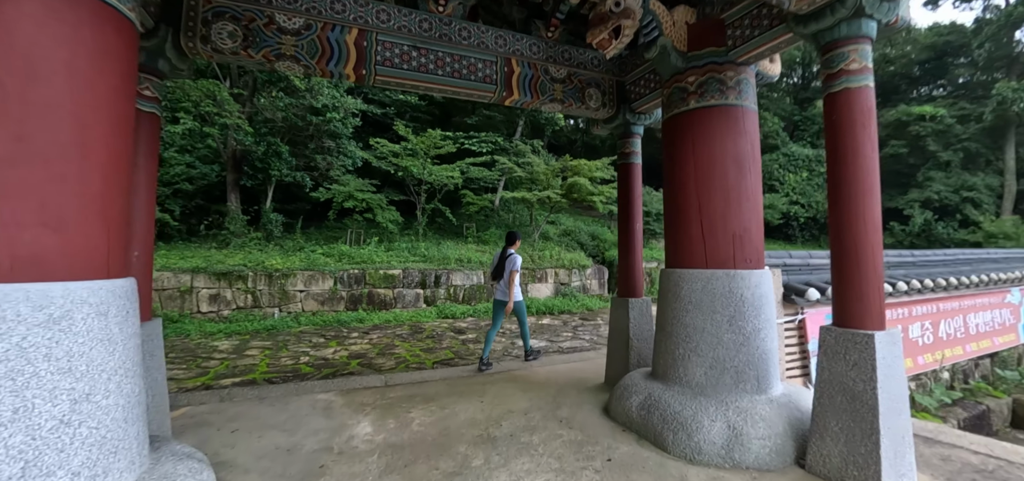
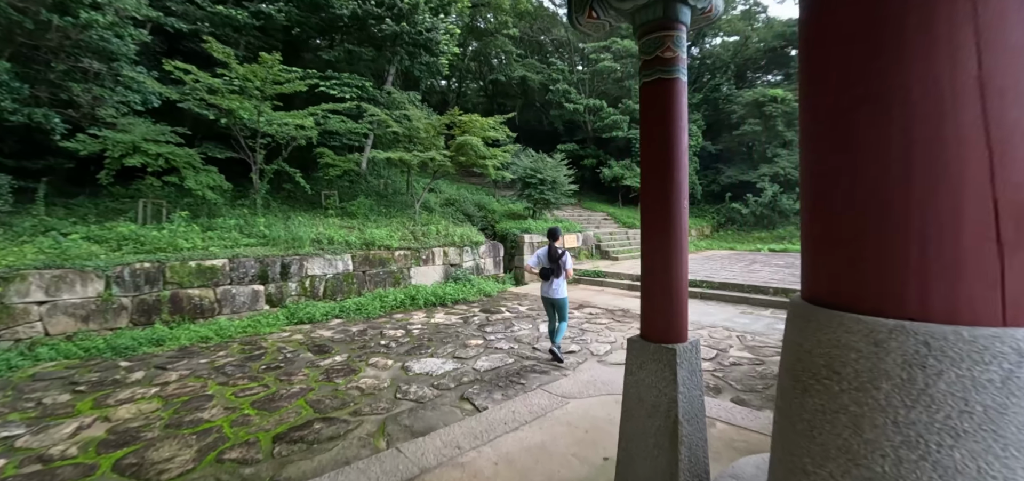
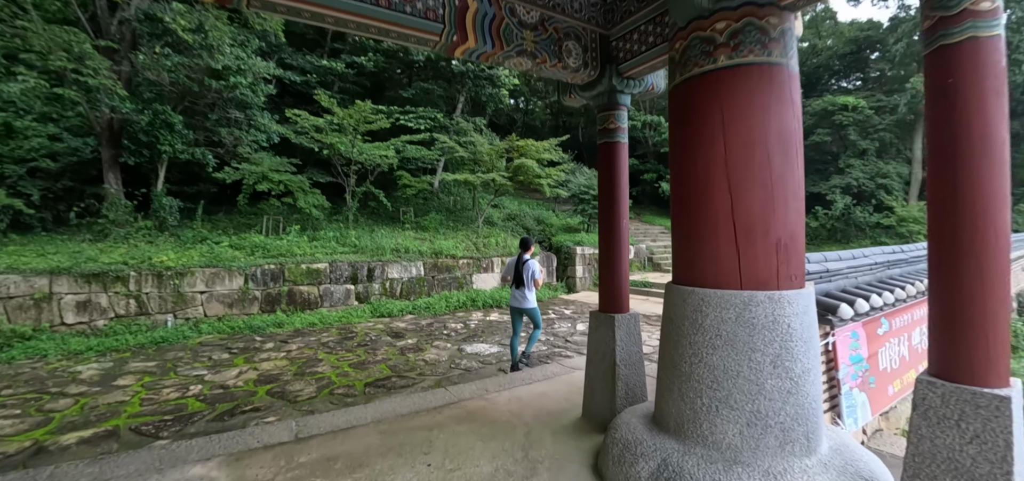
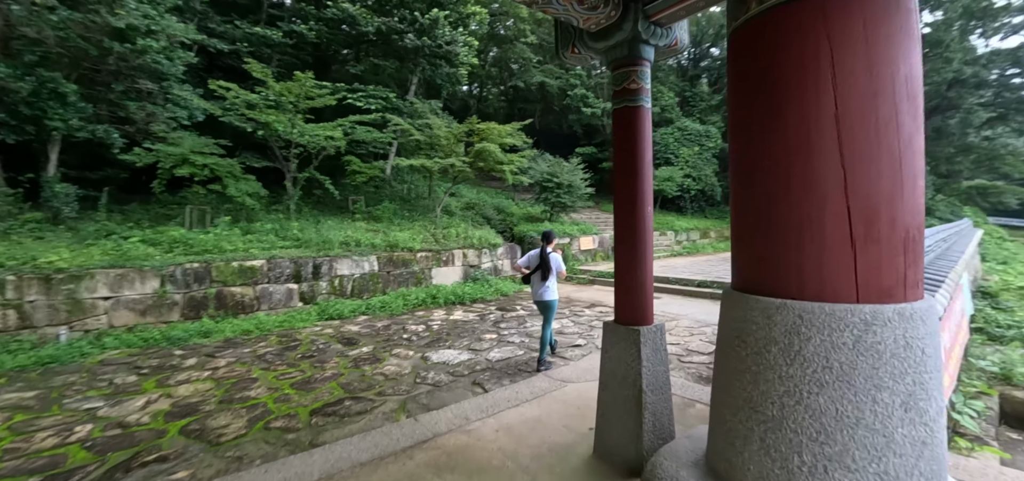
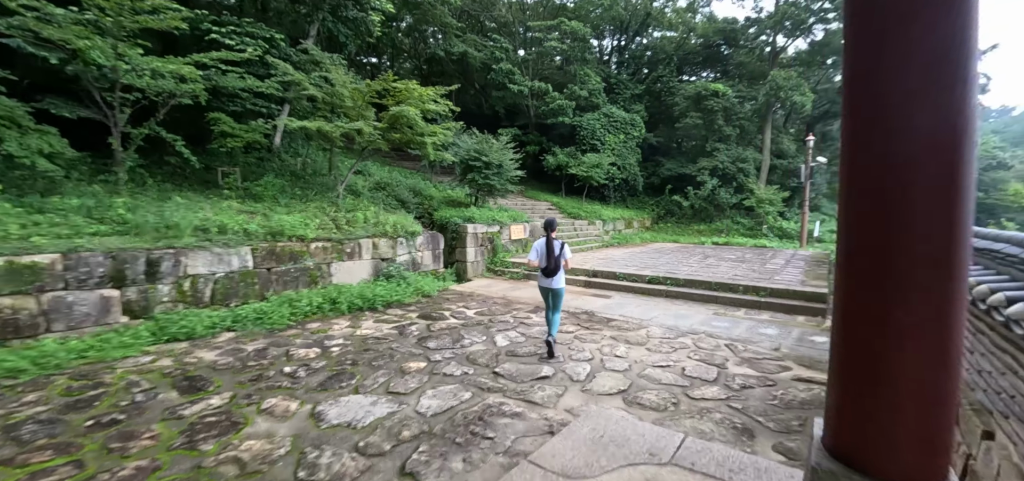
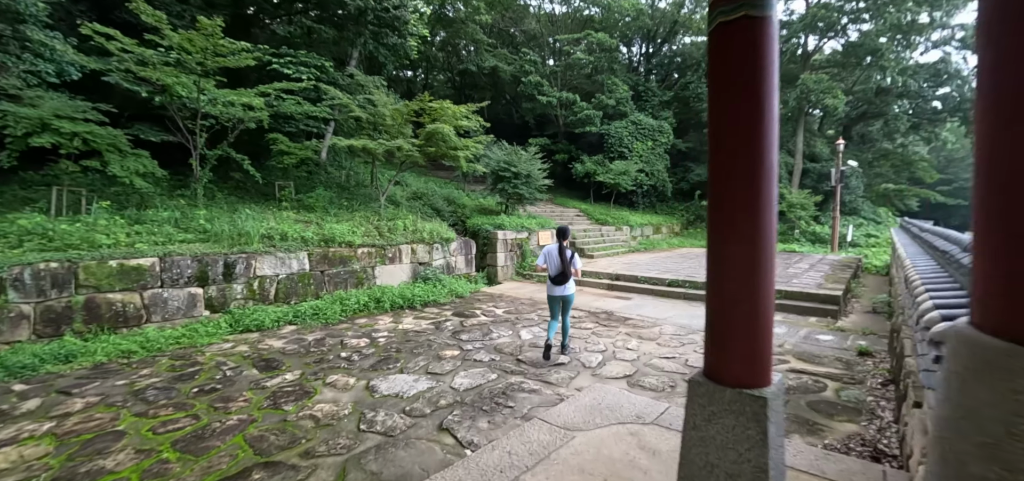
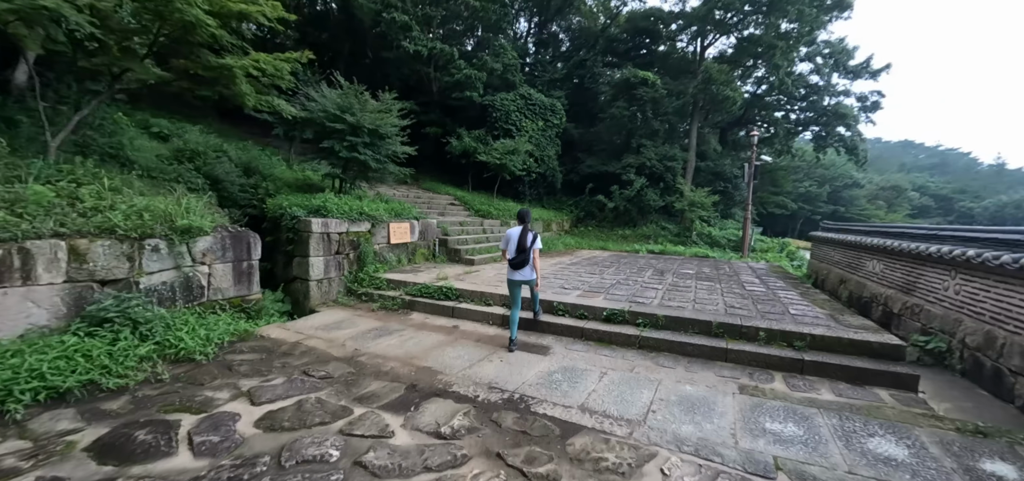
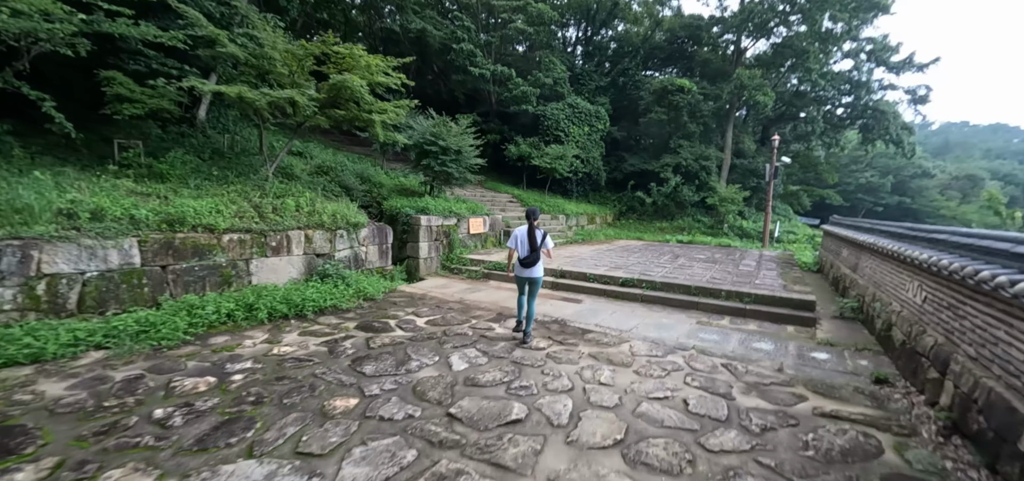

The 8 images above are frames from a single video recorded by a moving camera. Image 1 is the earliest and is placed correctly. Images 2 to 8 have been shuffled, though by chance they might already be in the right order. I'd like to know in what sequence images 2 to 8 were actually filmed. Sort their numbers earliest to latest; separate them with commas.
3, 4, 2, 6, 5, 8, 7
